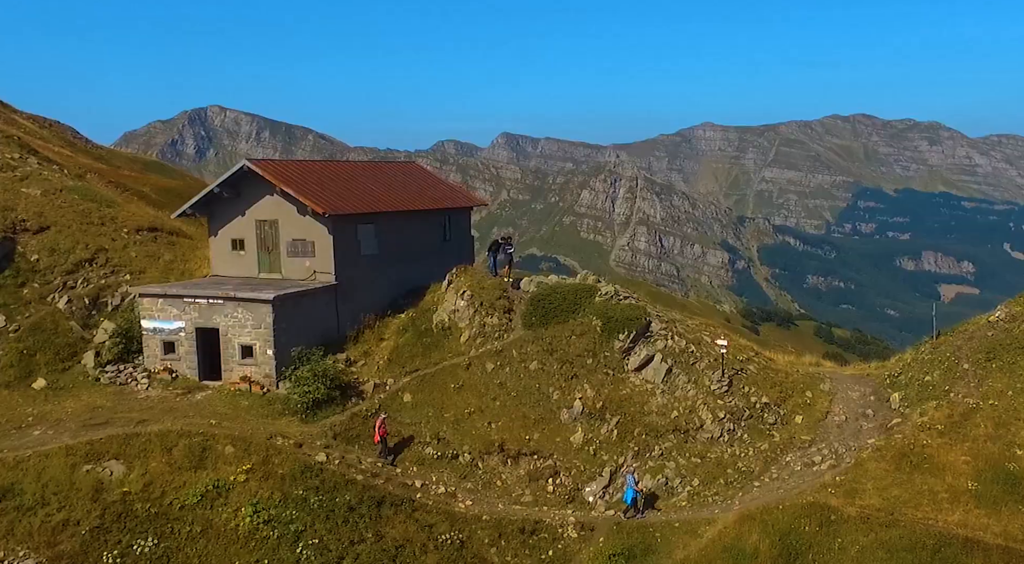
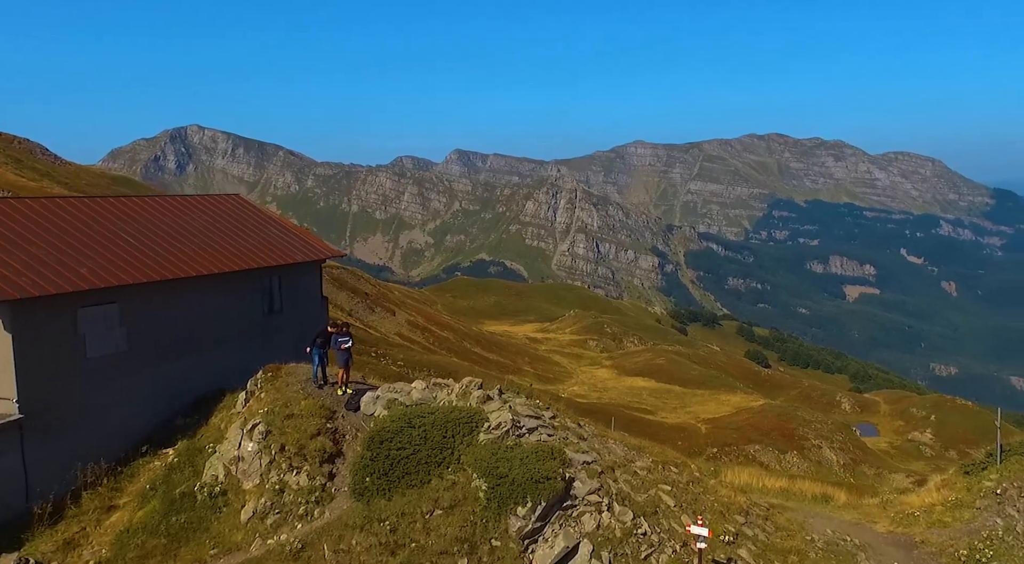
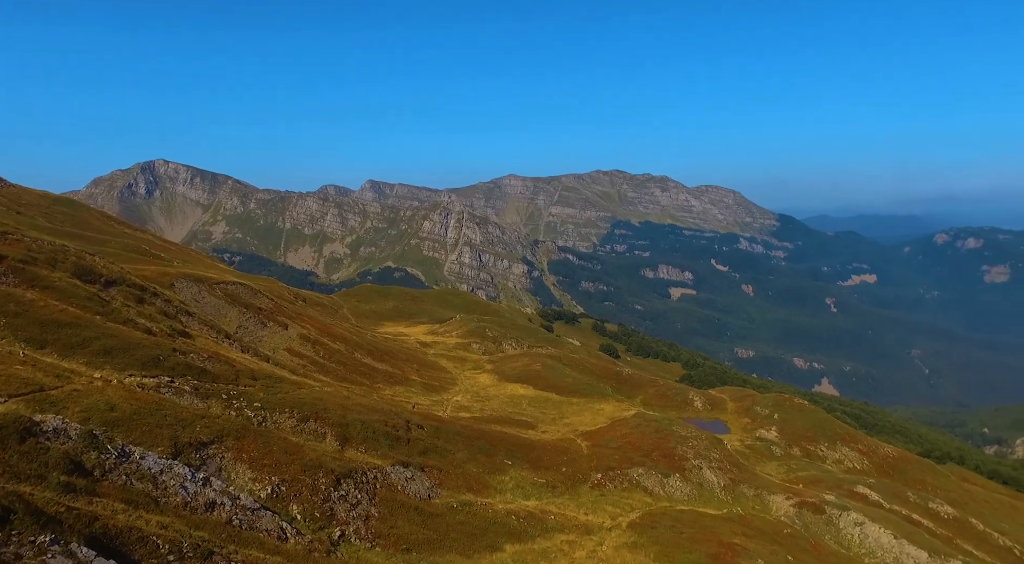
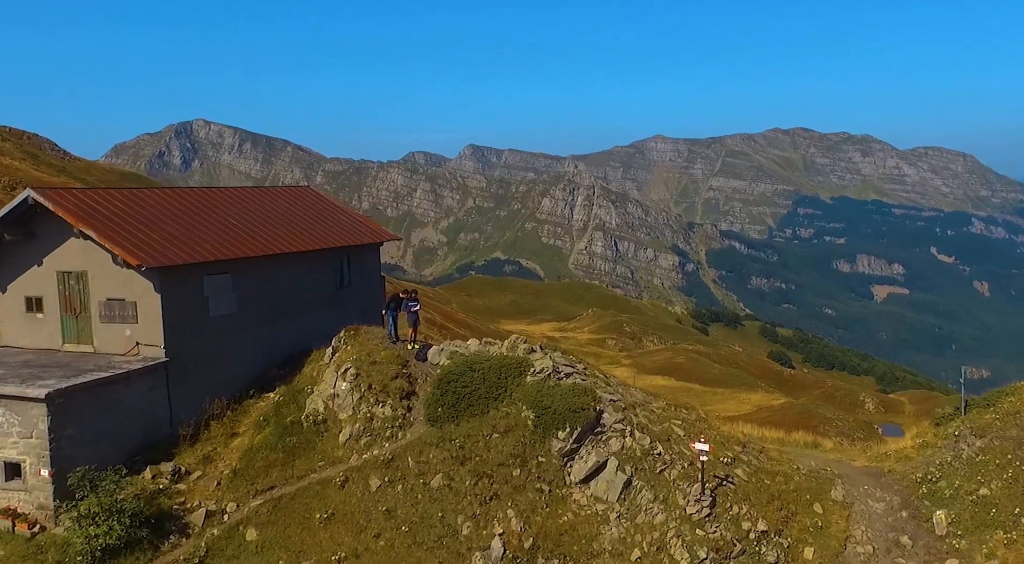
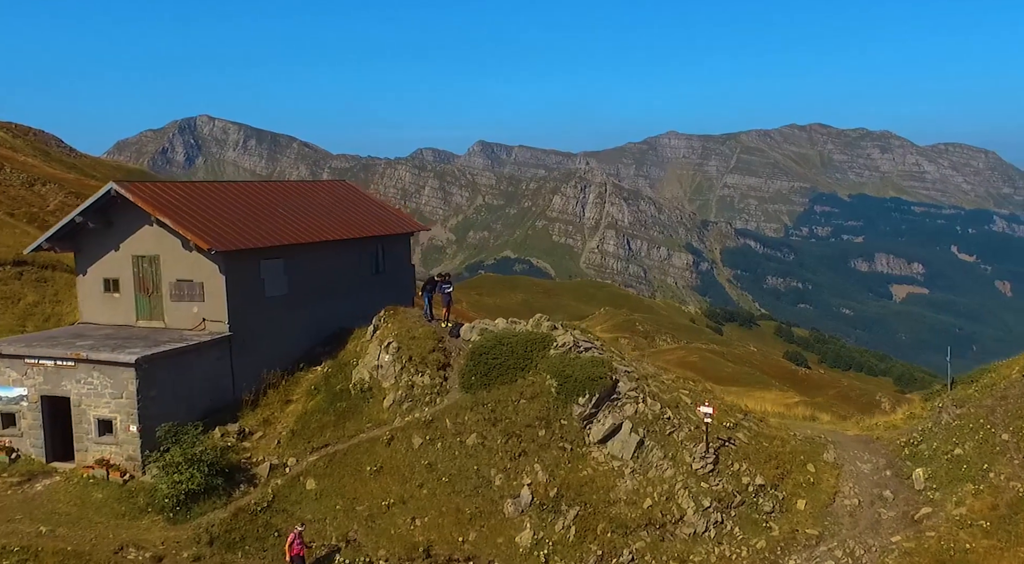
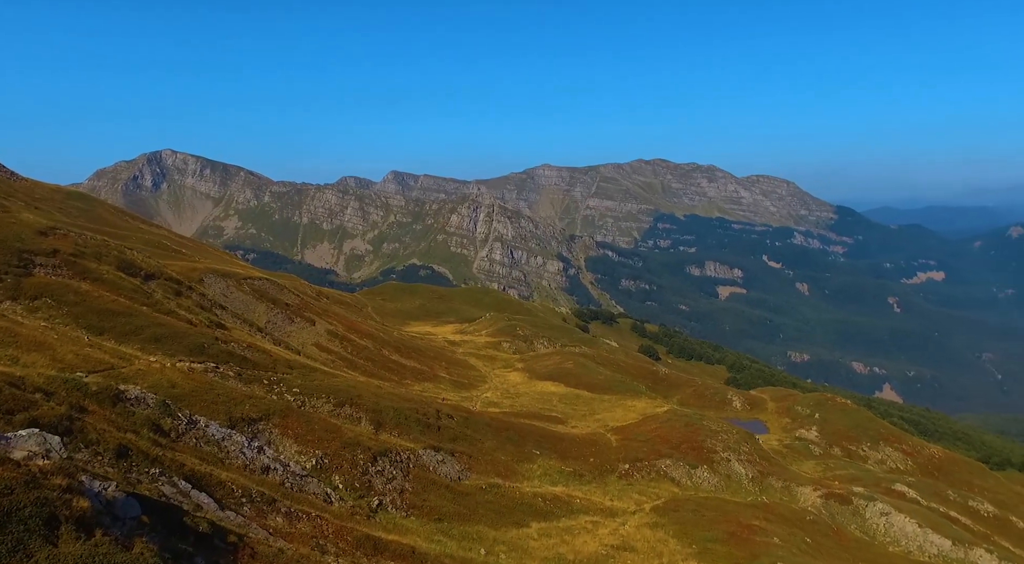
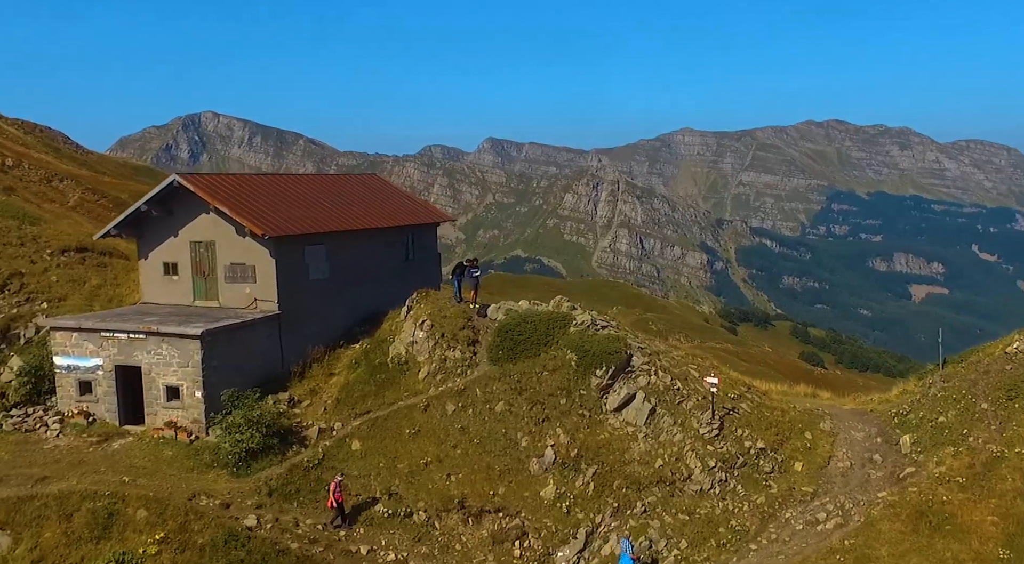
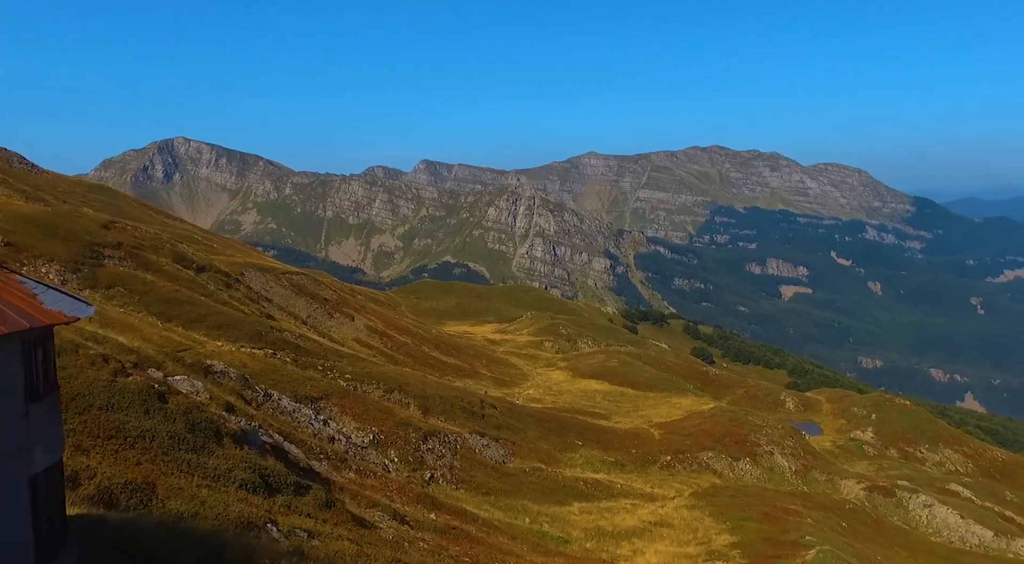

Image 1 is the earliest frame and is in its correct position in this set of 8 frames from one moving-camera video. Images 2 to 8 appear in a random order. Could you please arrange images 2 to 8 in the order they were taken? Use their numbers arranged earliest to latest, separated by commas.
7, 5, 4, 2, 8, 6, 3
